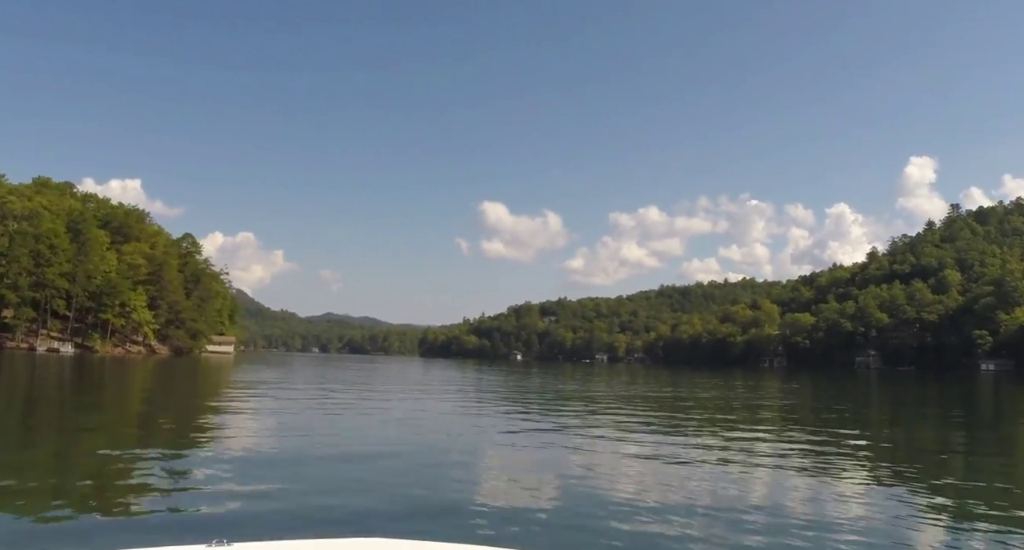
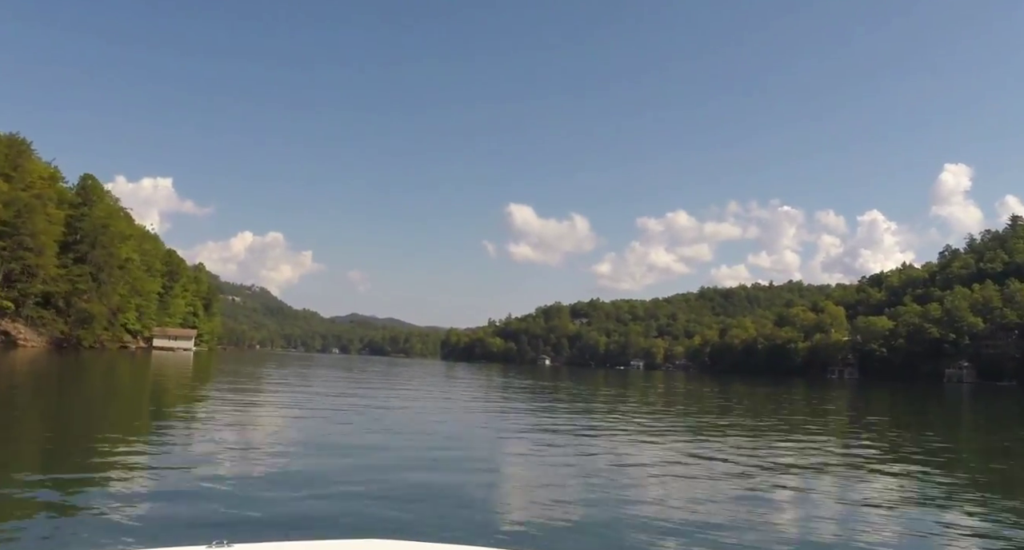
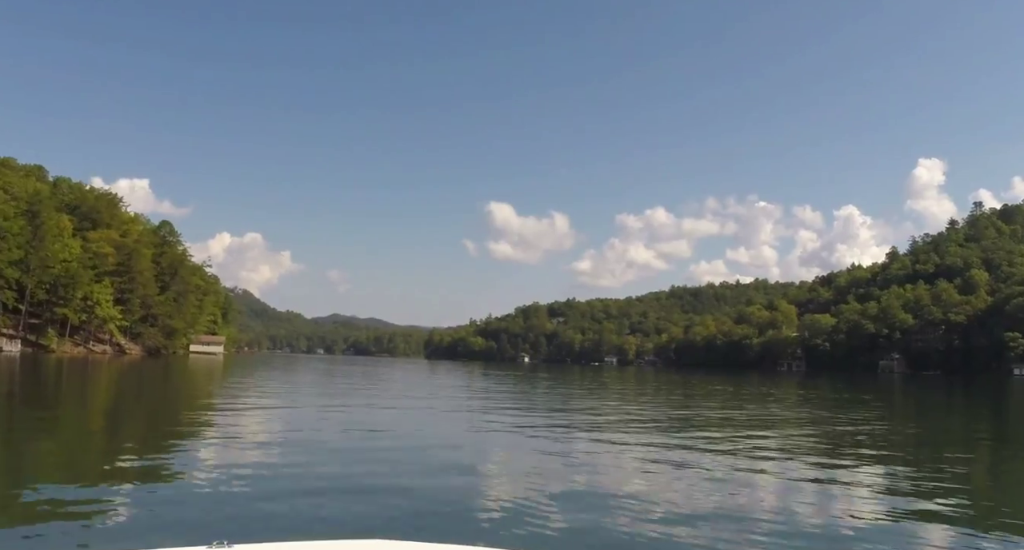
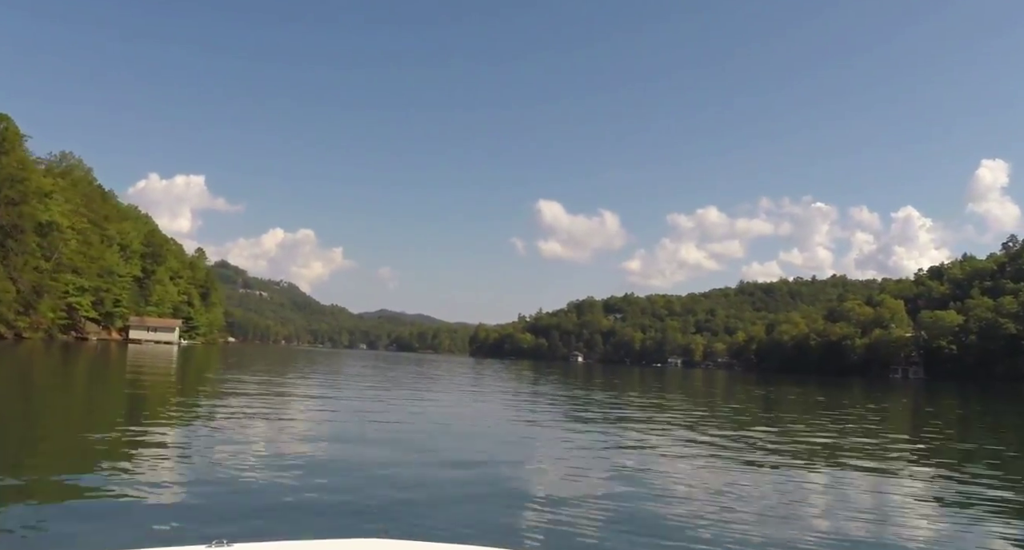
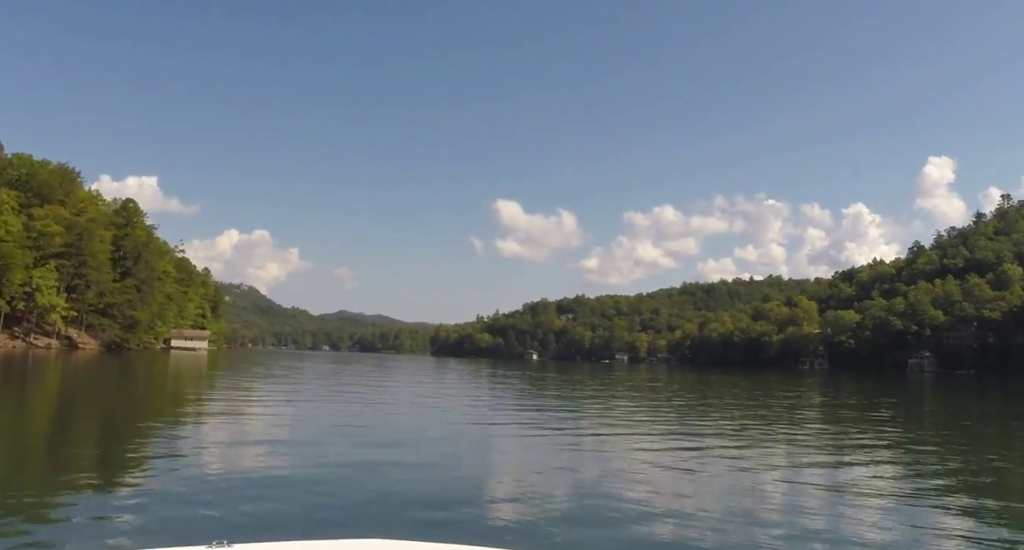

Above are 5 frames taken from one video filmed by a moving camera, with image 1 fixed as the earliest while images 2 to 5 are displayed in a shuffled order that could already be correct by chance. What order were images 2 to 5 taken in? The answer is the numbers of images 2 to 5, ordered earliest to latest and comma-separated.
3, 5, 2, 4
